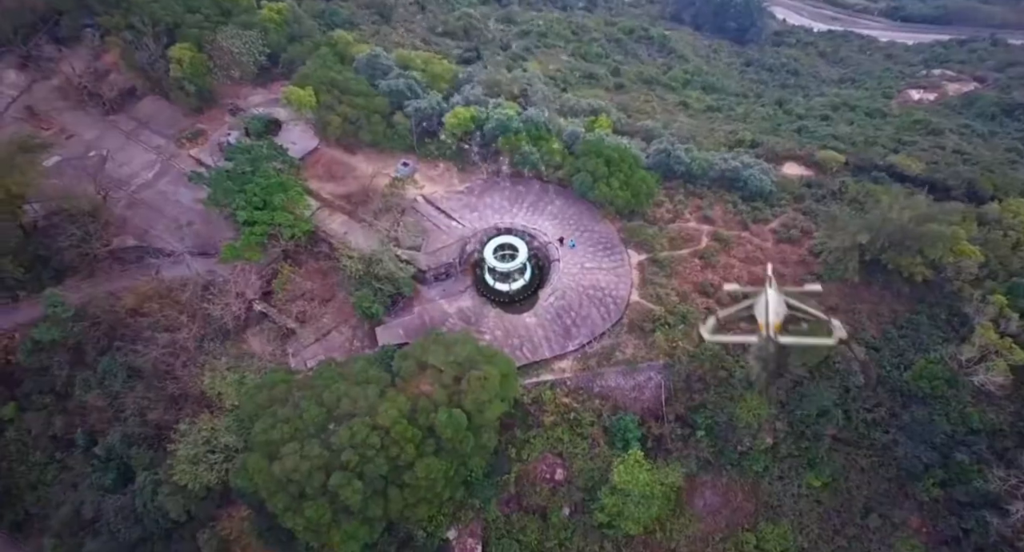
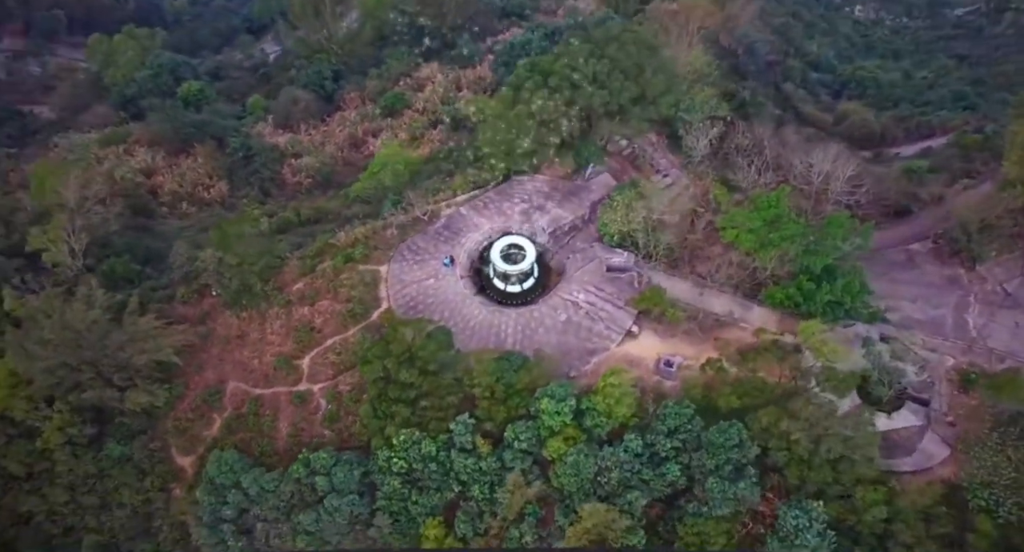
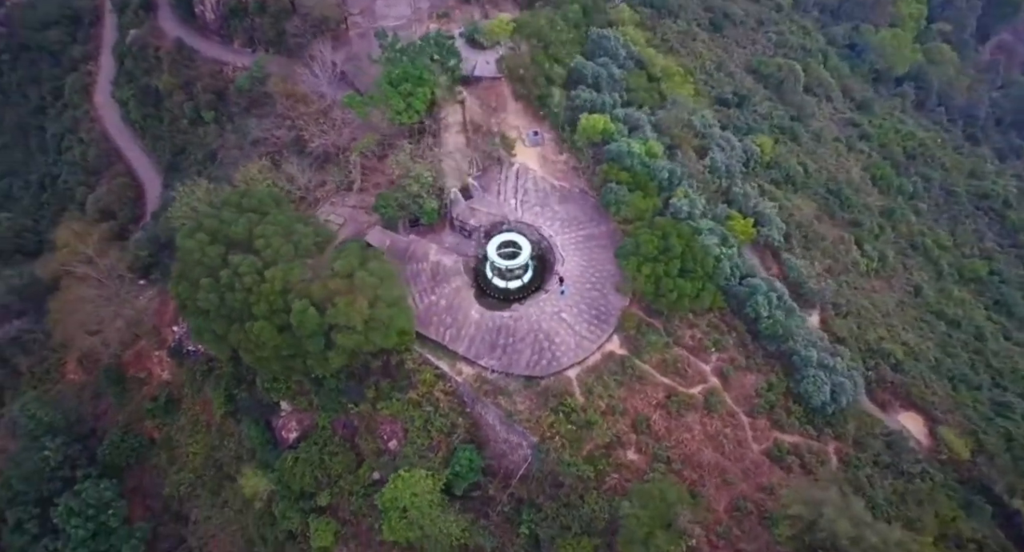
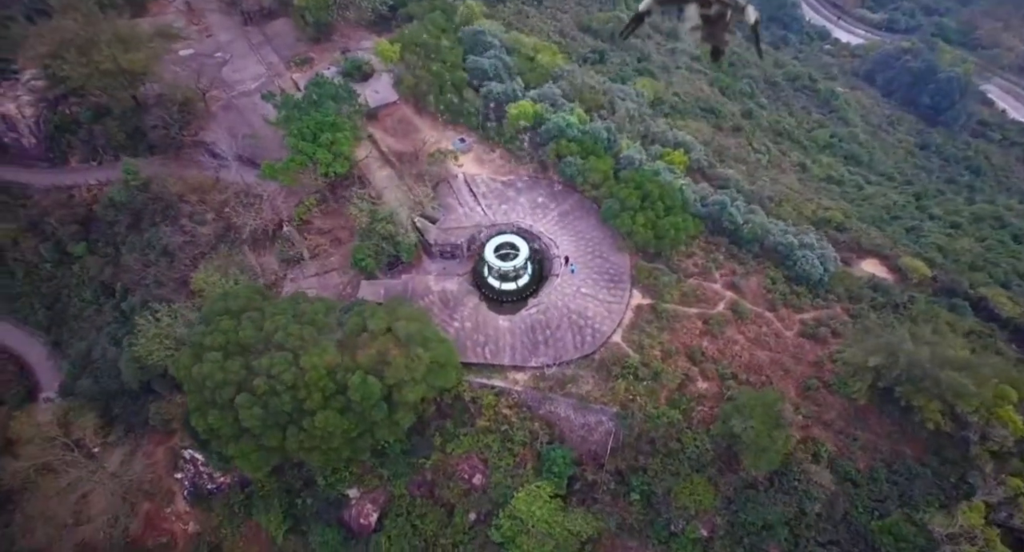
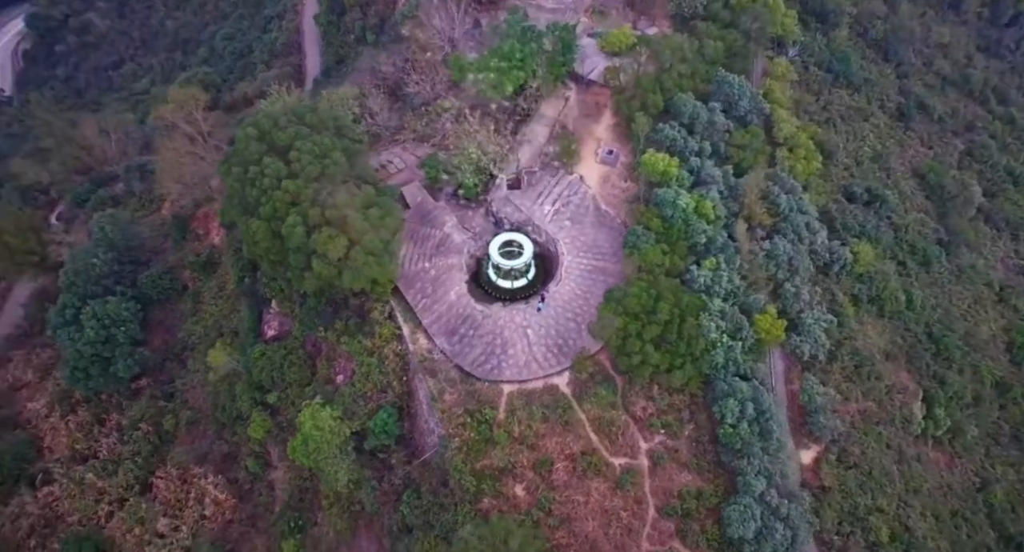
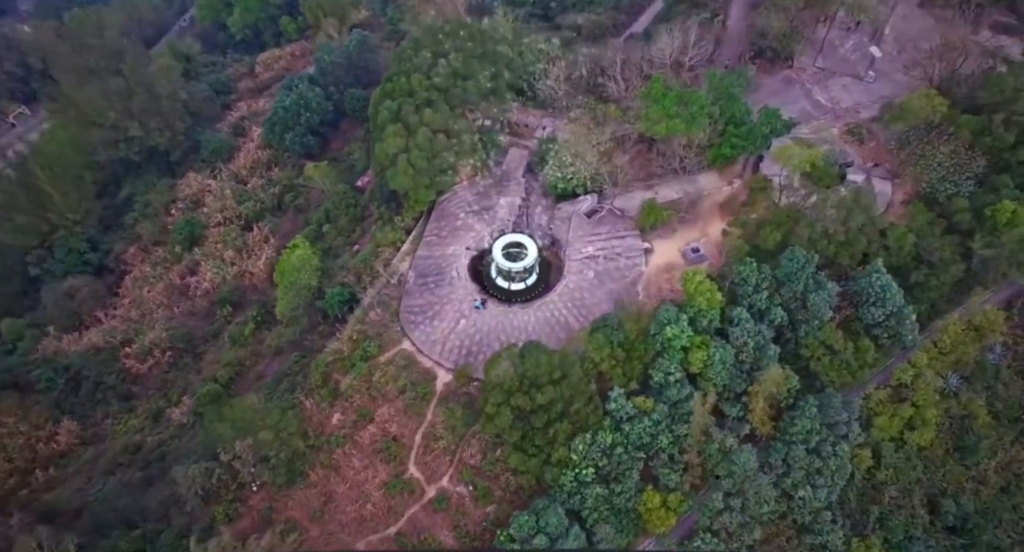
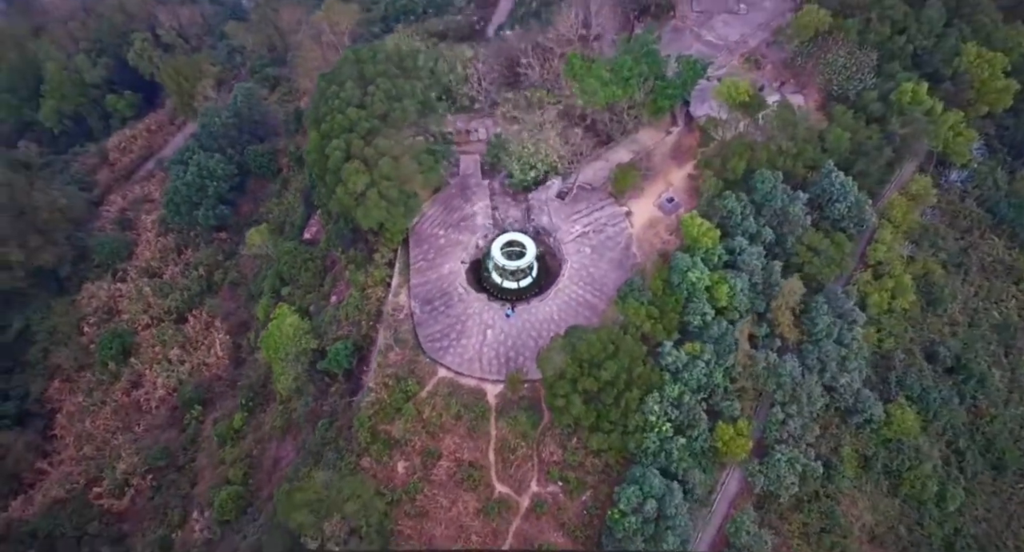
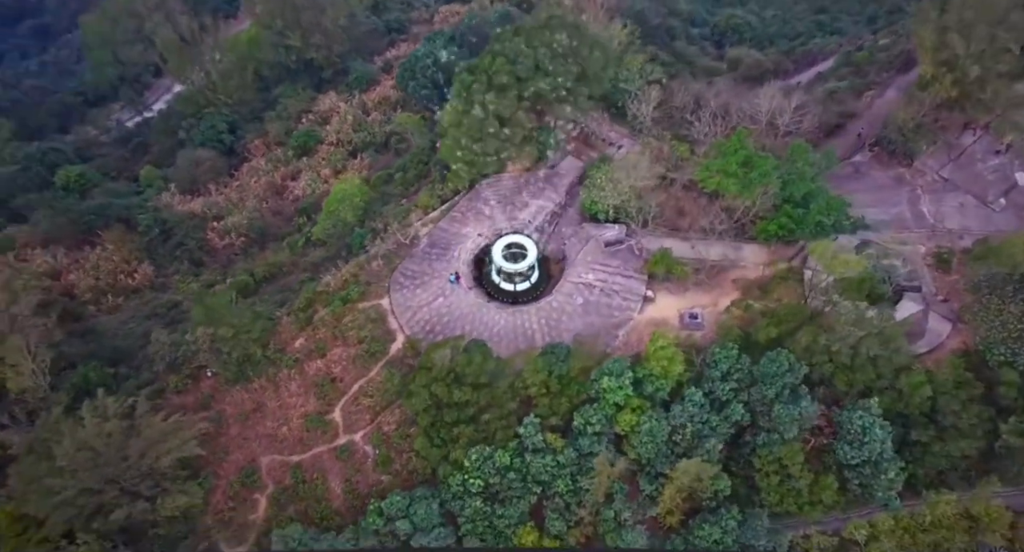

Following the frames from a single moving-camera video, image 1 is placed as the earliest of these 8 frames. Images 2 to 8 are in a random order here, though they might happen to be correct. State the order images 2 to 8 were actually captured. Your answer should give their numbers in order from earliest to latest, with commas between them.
4, 3, 5, 7, 6, 8, 2
